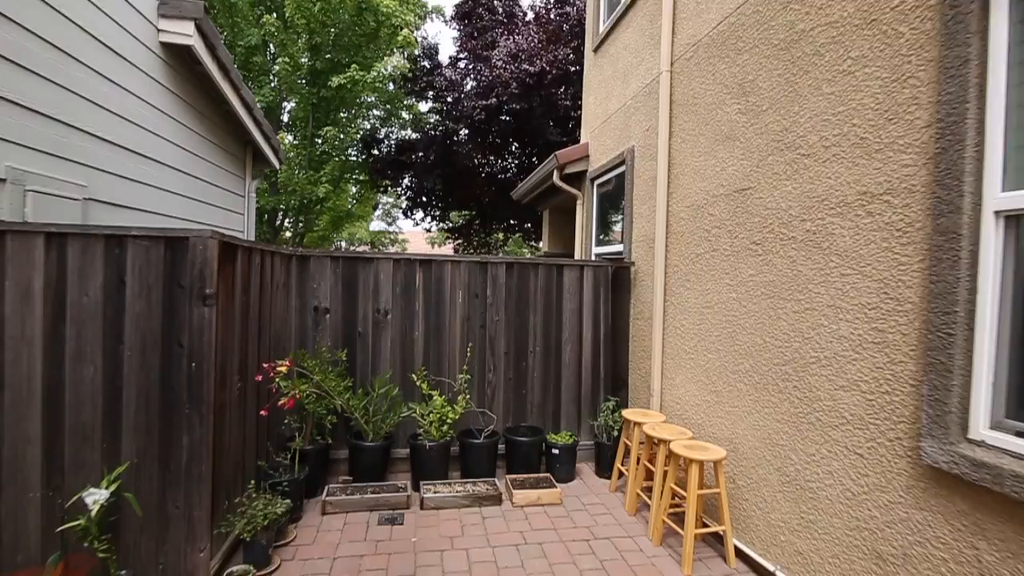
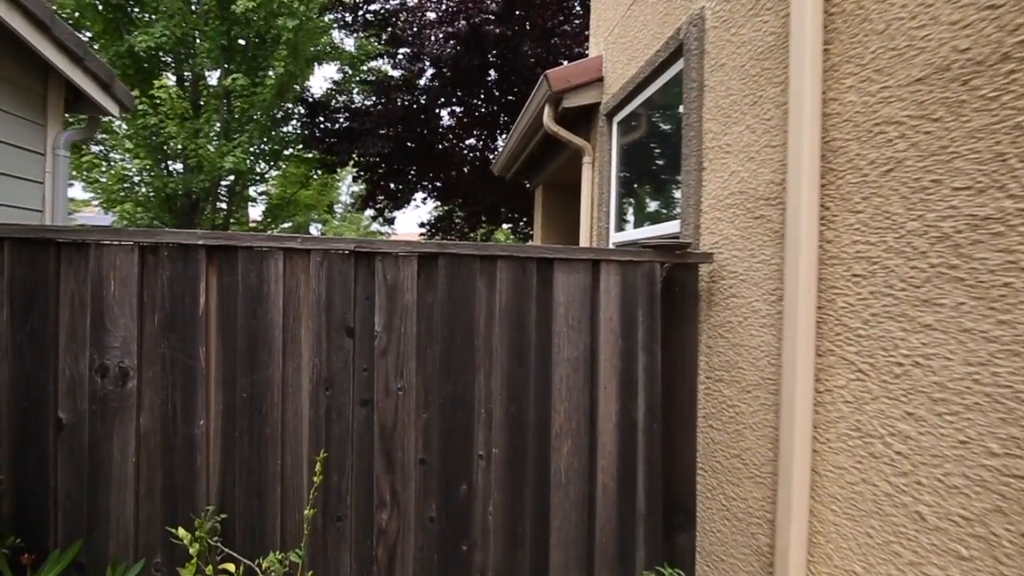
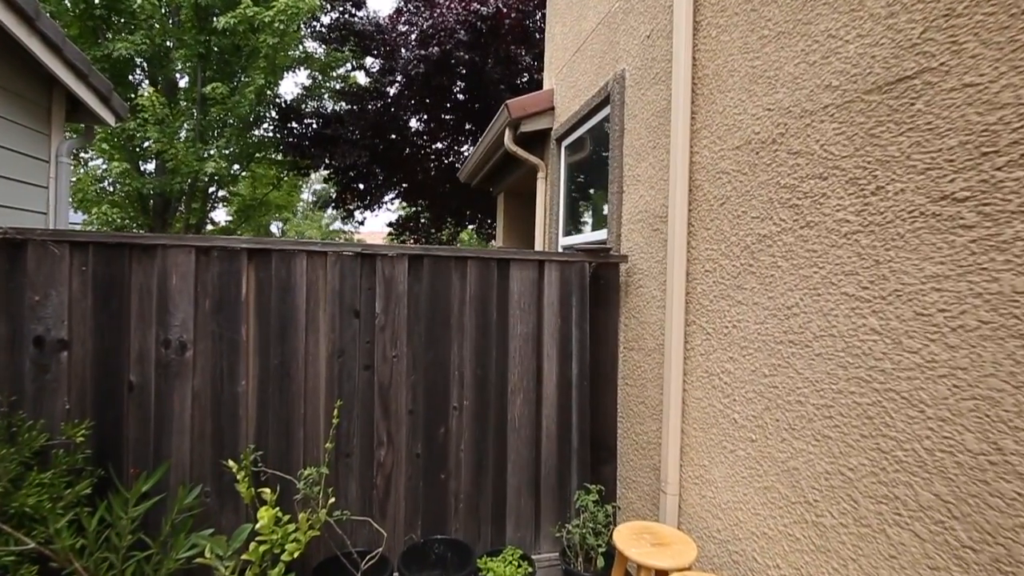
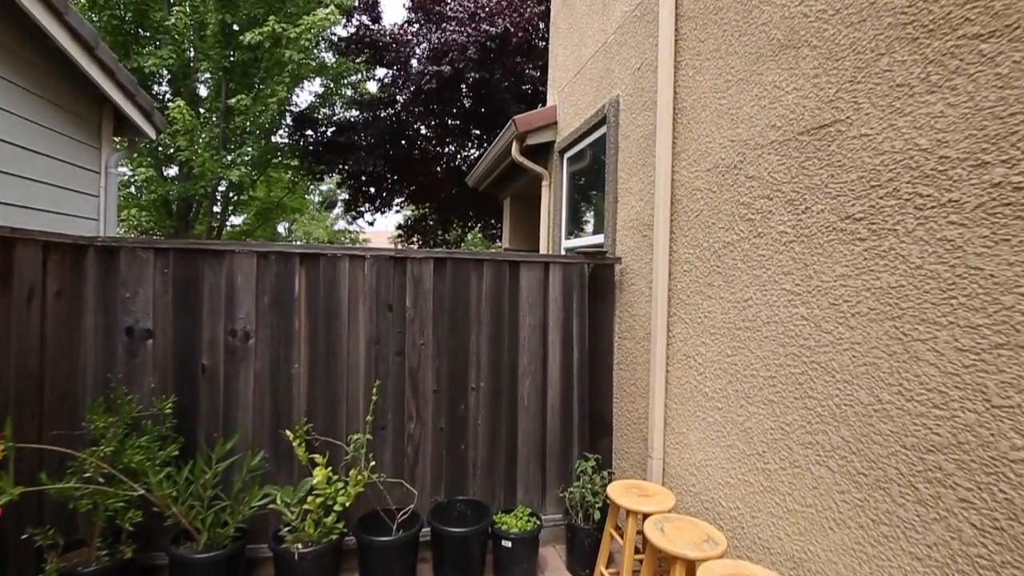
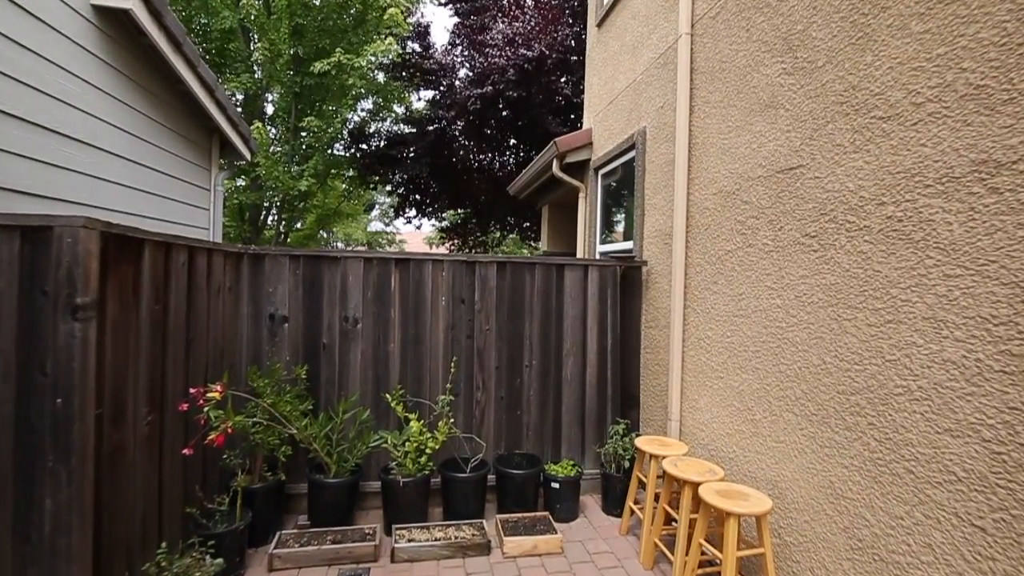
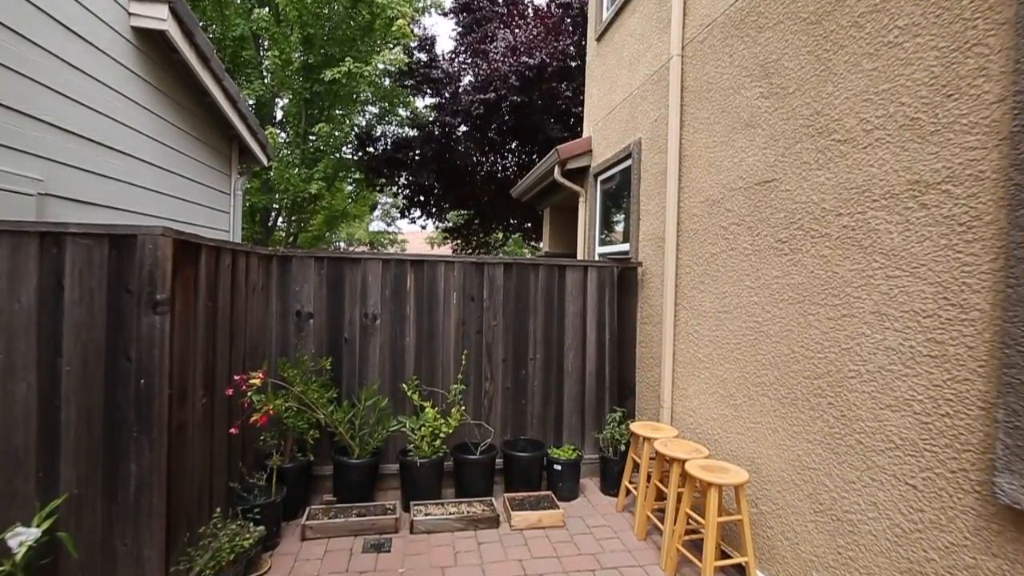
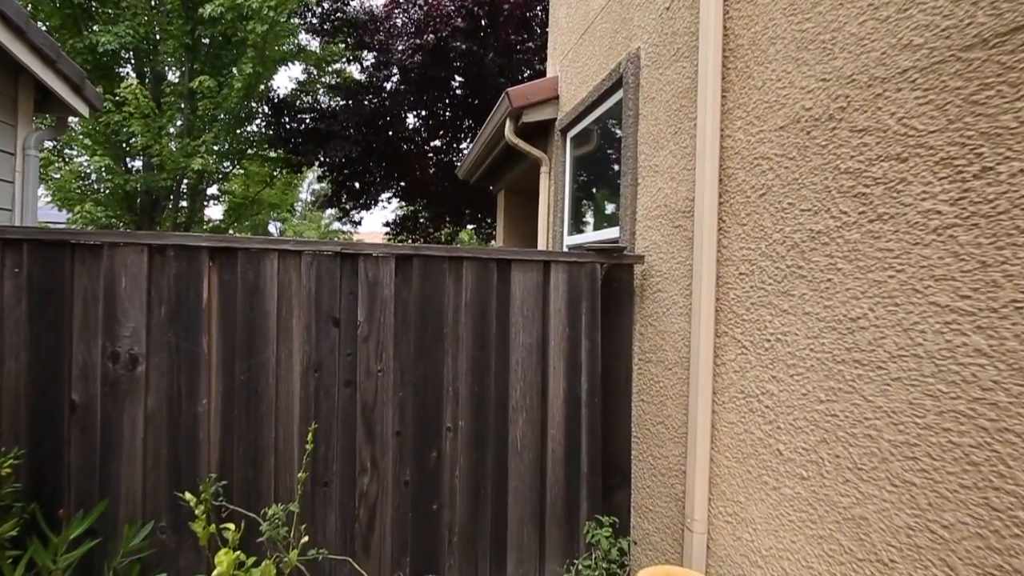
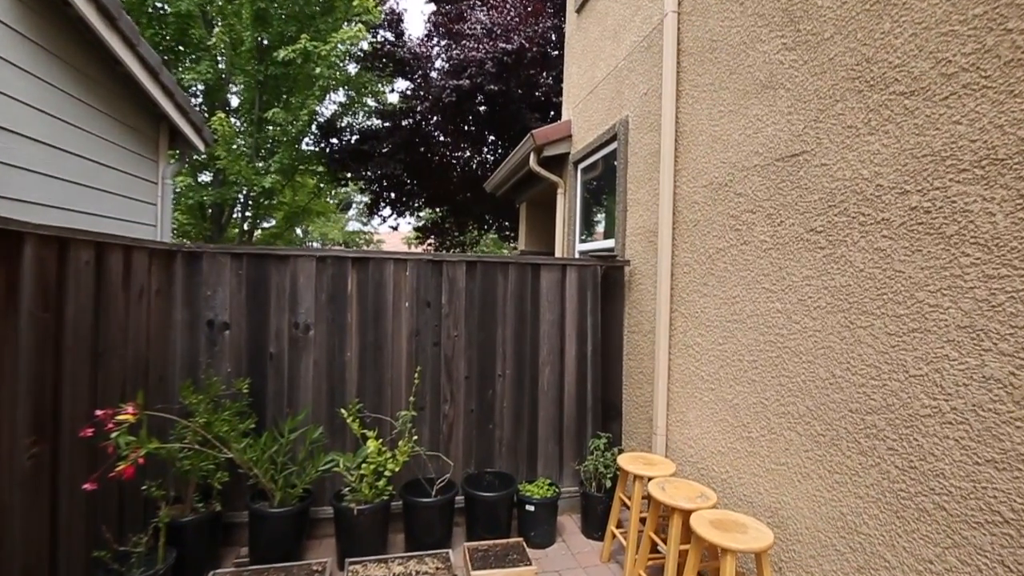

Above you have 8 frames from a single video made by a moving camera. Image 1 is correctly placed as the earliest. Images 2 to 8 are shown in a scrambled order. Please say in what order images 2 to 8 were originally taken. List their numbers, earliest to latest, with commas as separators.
6, 5, 8, 4, 3, 7, 2
